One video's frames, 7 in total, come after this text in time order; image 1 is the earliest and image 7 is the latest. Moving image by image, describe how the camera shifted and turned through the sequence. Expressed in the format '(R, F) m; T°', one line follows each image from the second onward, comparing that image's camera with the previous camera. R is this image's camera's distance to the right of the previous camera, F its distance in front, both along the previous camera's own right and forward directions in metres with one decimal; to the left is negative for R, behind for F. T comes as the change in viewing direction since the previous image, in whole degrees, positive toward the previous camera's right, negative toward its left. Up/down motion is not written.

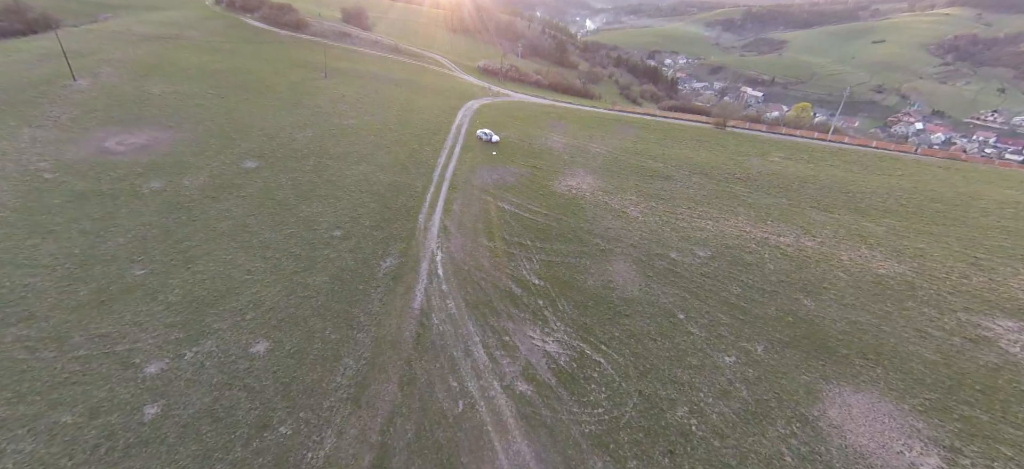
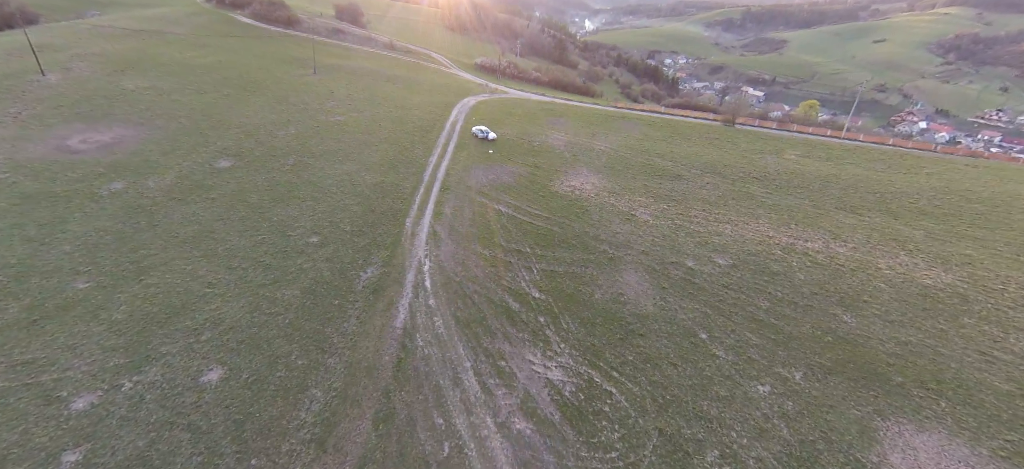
(+0.3, +2.7) m; 0°
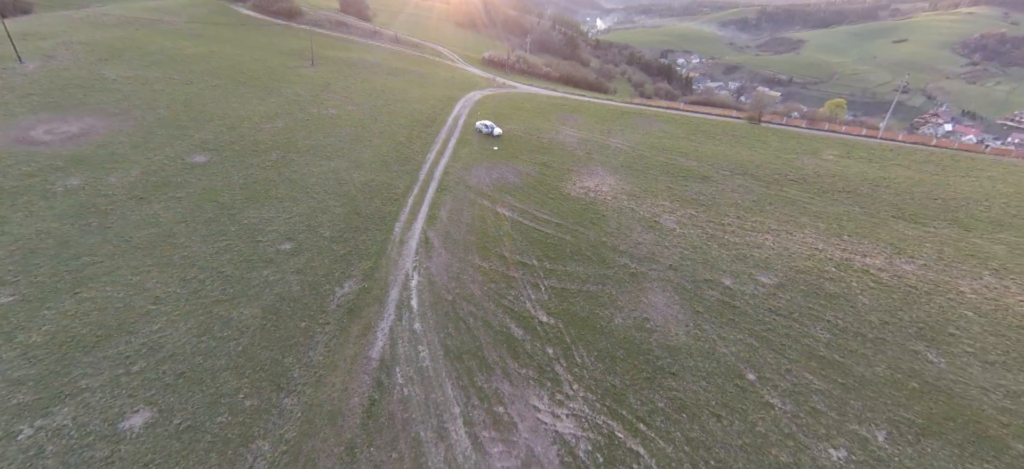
(+0.3, +3.5) m; -2°
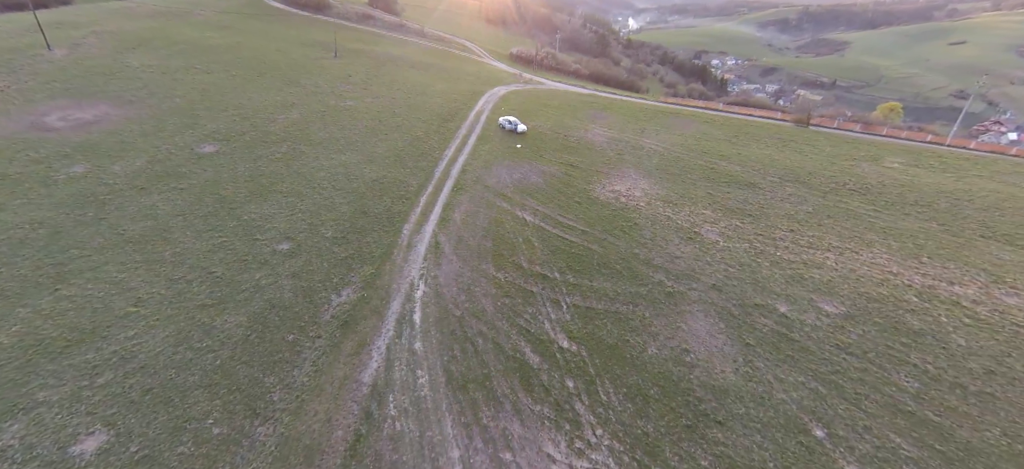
(0.0, +2.4) m; -3°
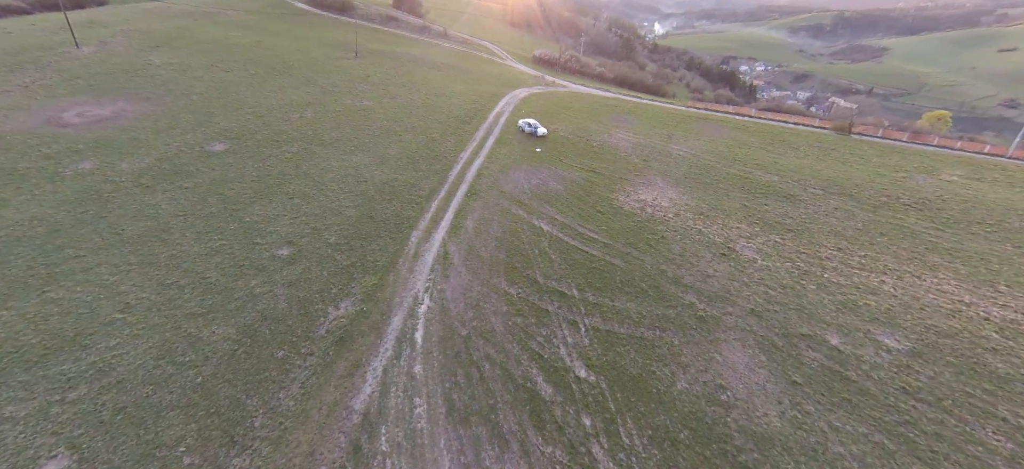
(0.0, +1.6) m; -3°
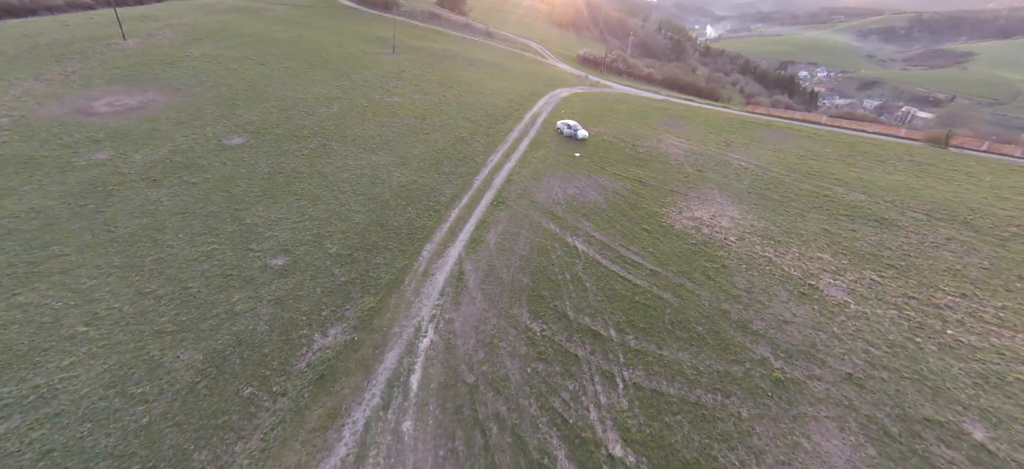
(+0.2, +3.0) m; -5°
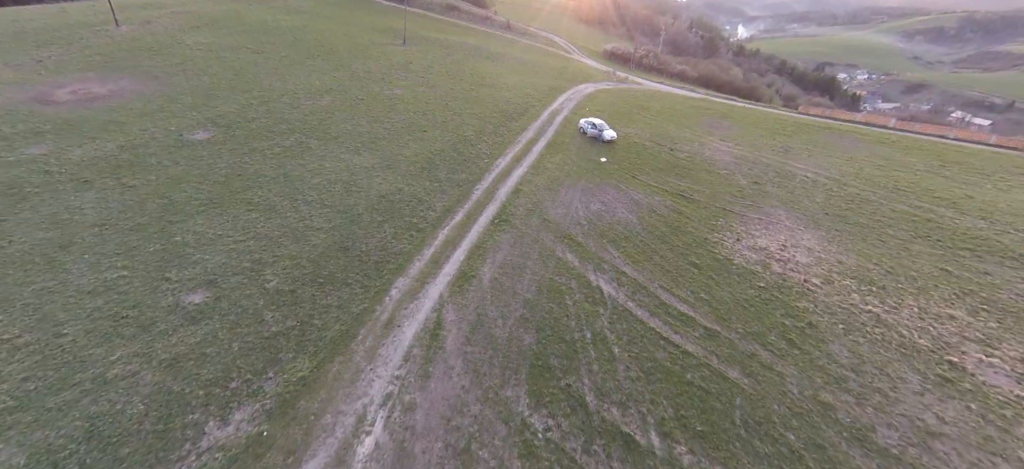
(+0.7, +4.6) m; -4°
